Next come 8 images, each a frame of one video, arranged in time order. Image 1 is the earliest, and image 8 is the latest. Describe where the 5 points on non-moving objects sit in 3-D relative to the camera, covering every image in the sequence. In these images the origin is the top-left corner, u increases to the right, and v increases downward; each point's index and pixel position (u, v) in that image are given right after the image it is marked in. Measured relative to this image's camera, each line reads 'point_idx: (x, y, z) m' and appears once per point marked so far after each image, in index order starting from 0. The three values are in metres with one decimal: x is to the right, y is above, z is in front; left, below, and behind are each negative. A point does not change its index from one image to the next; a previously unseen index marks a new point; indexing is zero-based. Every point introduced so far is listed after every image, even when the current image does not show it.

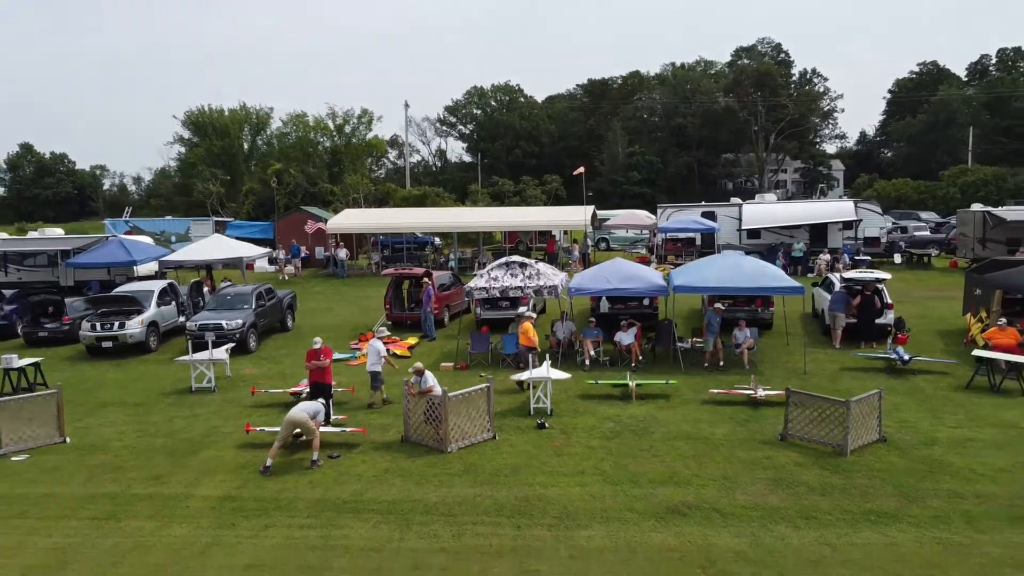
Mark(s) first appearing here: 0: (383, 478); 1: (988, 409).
0: (-1.3, -1.9, +8.8) m
1: (+5.7, -1.5, +10.6) m
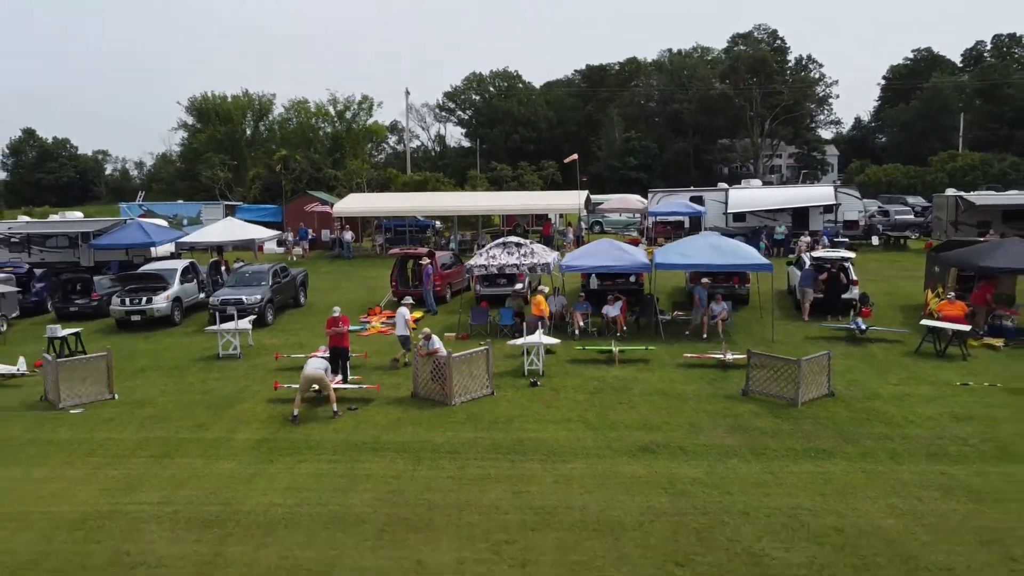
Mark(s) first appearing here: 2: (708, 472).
0: (-1.3, -1.6, +10.2) m
1: (+5.7, -1.1, +12.0) m
2: (+1.9, -1.8, +8.5) m
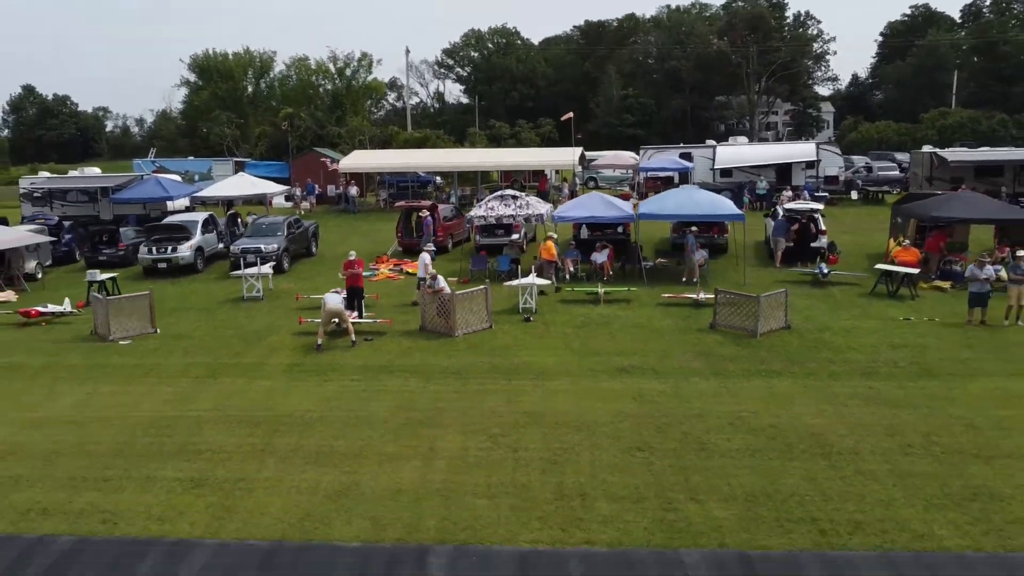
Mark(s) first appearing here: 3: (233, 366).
0: (-1.4, -0.9, +11.8) m
1: (+5.6, -0.3, +13.5) m
2: (+1.8, -1.1, +10.0) m
3: (-3.6, -1.0, +11.4) m
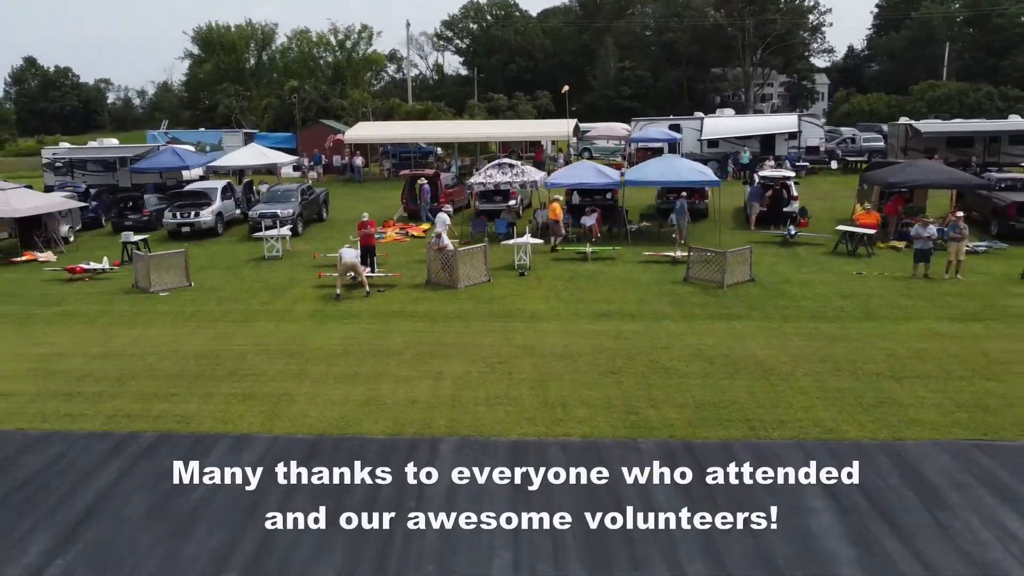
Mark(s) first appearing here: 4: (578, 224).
0: (-1.4, -0.2, +13.4) m
1: (+5.5, +0.4, +15.1) m
2: (+1.8, -0.5, +11.6) m
3: (-3.6, -0.4, +13.0) m
4: (+1.4, +1.4, +18.9) m
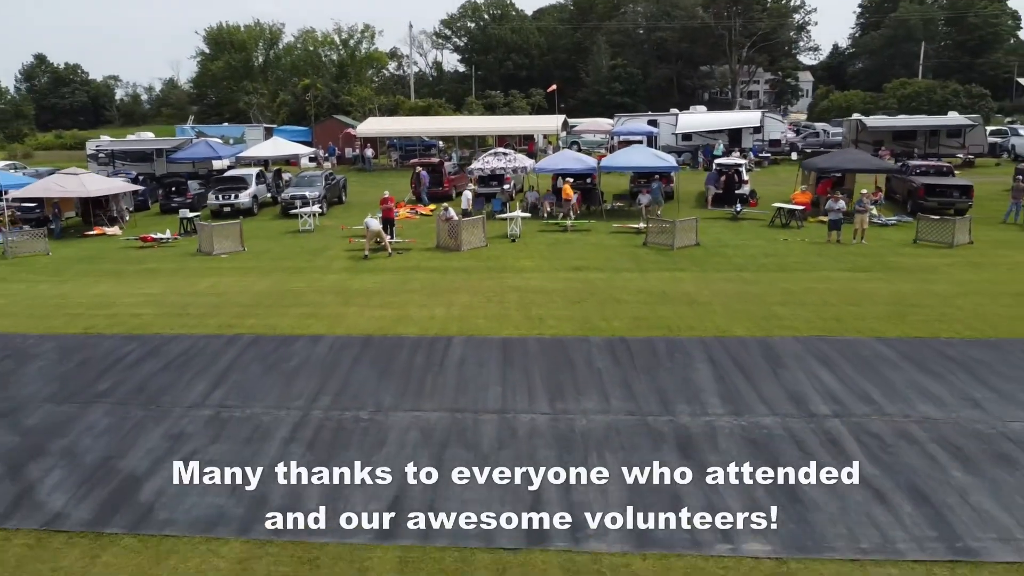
0: (-1.6, +0.5, +16.8) m
1: (+5.4, +1.1, +18.6) m
2: (+1.6, +0.2, +15.1) m
3: (-3.8, +0.4, +16.4) m
4: (+1.3, +2.1, +22.4) m
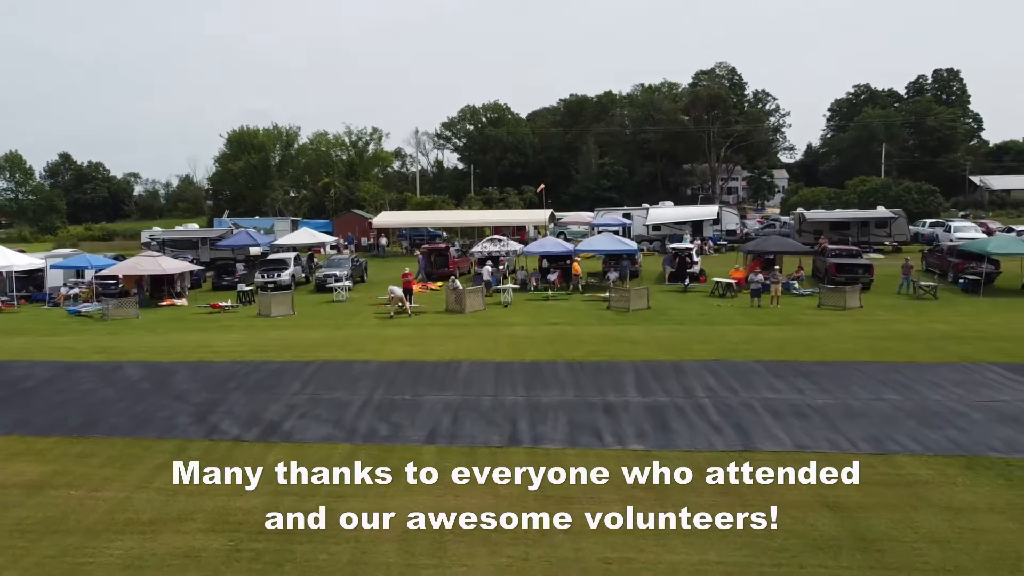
0: (-1.8, -0.8, +21.8) m
1: (+5.2, -0.3, +23.6) m
2: (+1.4, -0.9, +20.1) m
3: (-4.0, -0.9, +21.4) m
4: (+1.0, +0.2, +27.5) m
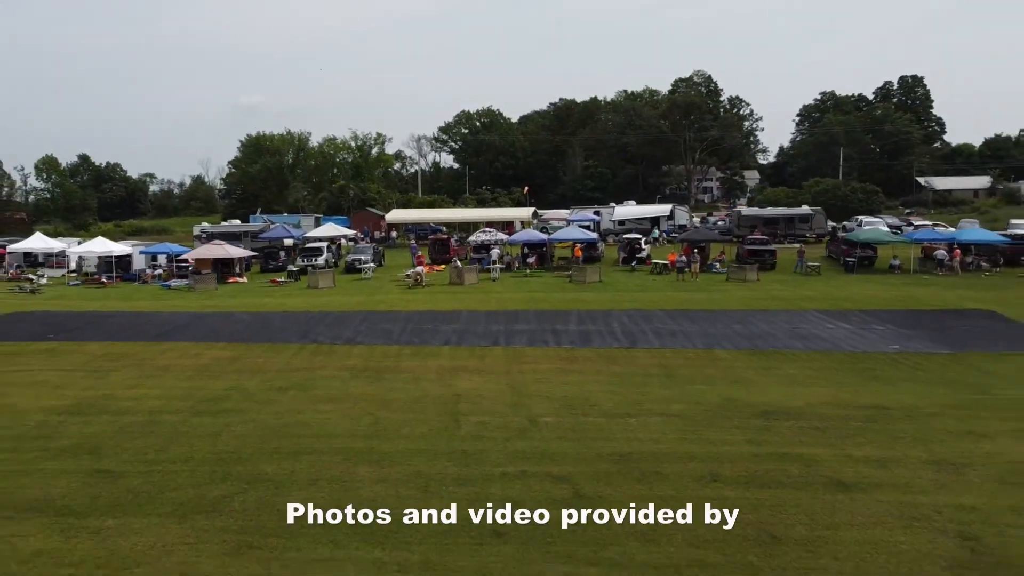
0: (-2.2, 0.0, +29.5) m
1: (+4.7, +0.4, +31.4) m
2: (+1.0, -0.2, +27.8) m
3: (-4.4, -0.2, +29.1) m
4: (+0.6, +1.0, +35.3) m
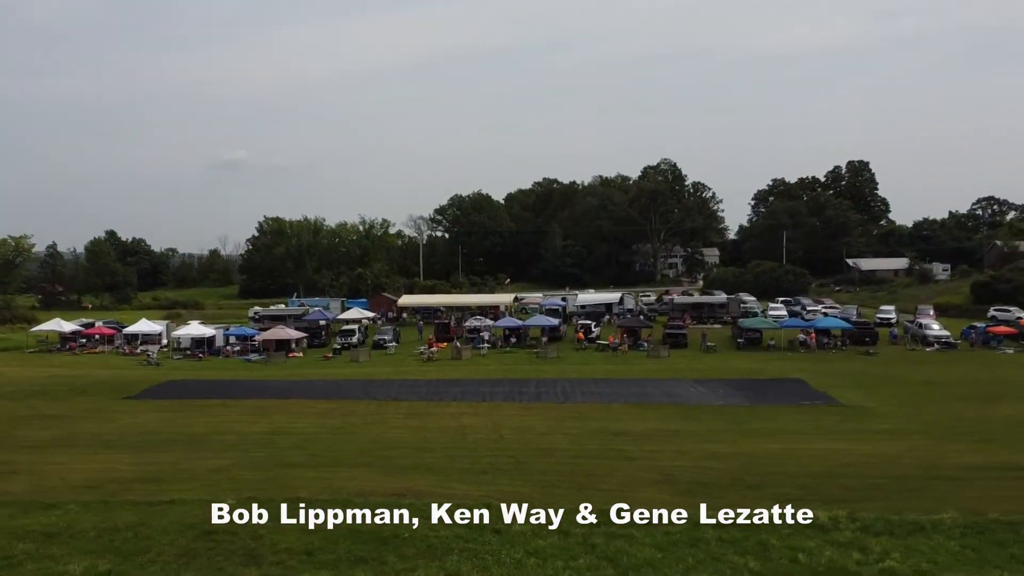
0: (-3.0, -3.5, +42.1) m
1: (+4.0, -3.2, +44.1) m
2: (+0.3, -3.6, +40.4) m
3: (-5.2, -3.6, +41.6) m
4: (-0.3, -2.9, +47.9) m
